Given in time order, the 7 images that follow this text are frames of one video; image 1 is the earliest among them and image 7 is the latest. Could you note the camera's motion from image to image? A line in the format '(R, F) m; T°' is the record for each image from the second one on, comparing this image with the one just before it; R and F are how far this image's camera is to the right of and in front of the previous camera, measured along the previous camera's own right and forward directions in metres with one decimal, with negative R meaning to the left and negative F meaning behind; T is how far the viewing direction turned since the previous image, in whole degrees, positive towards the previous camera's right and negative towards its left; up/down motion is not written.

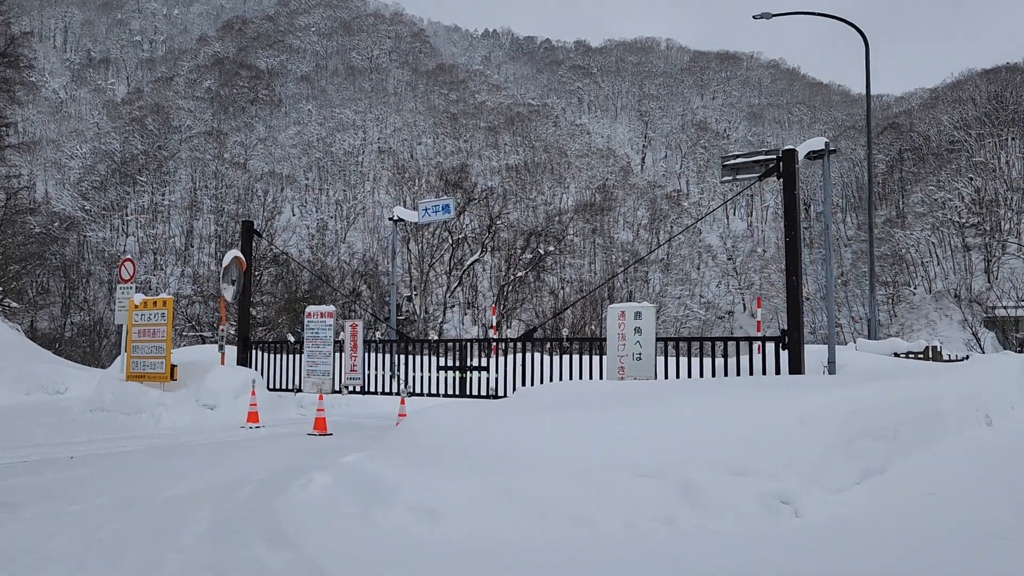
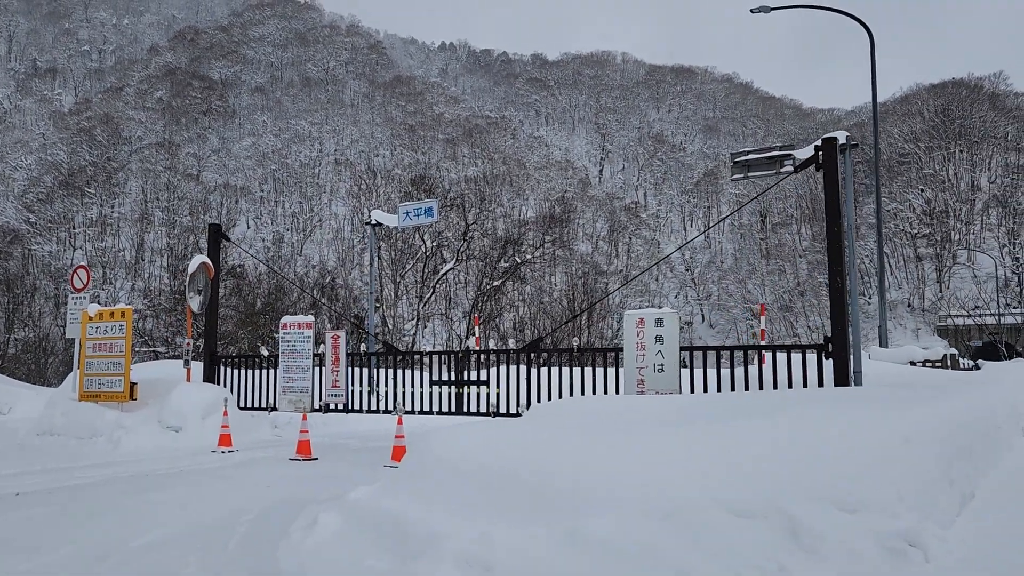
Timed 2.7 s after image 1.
(-0.5, +0.8) m; +3°
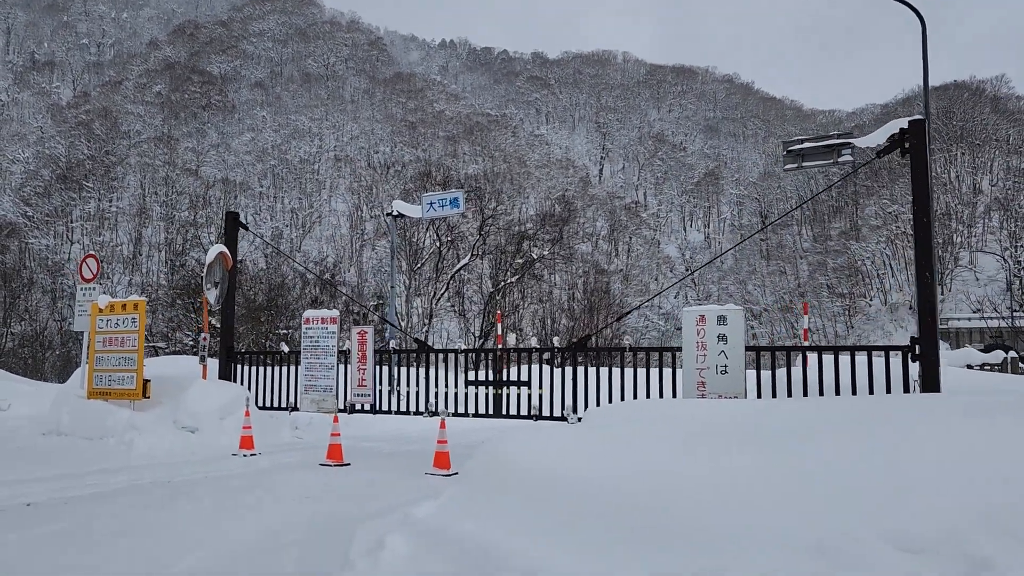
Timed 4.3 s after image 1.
(-0.5, +0.6) m; 0°
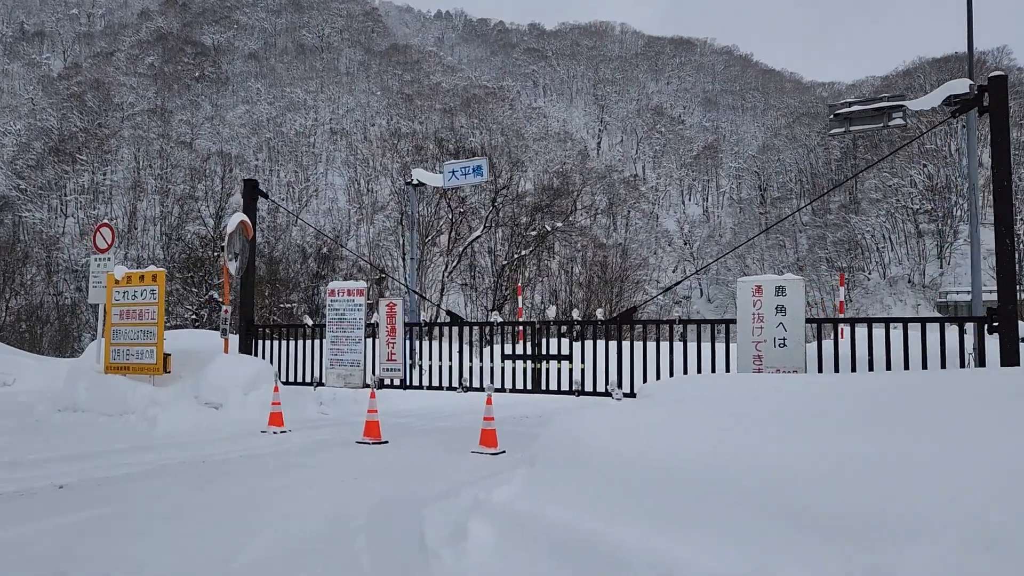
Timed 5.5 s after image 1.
(-0.4, +0.4) m; 0°
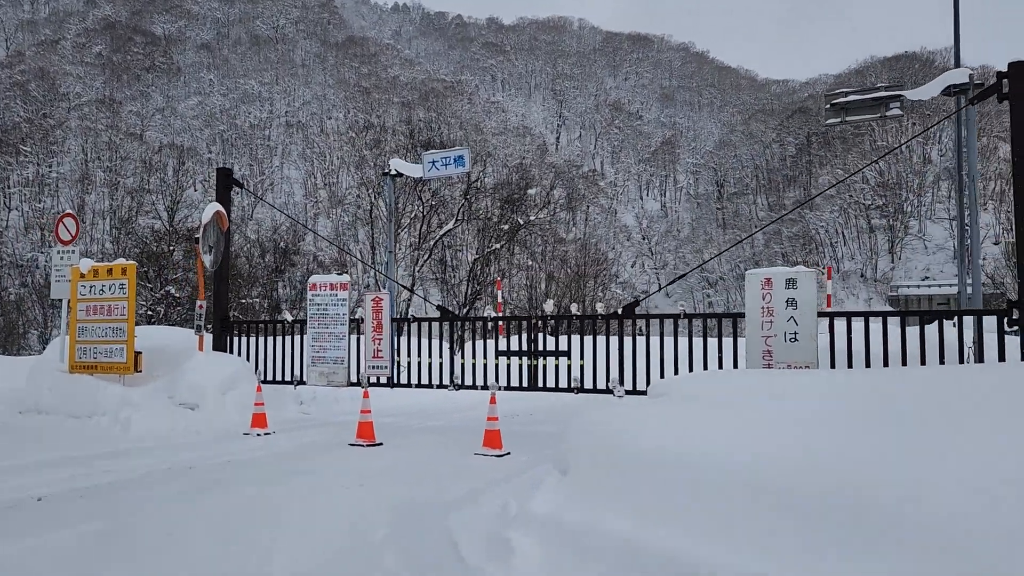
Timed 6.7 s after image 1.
(-0.4, +0.3) m; +3°
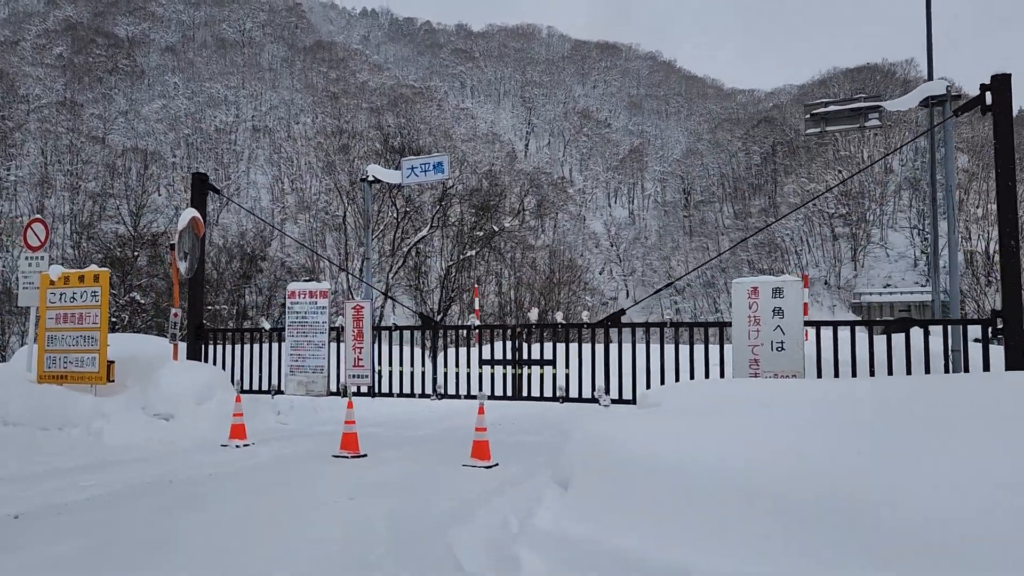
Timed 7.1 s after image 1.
(-0.2, +0.1) m; +2°
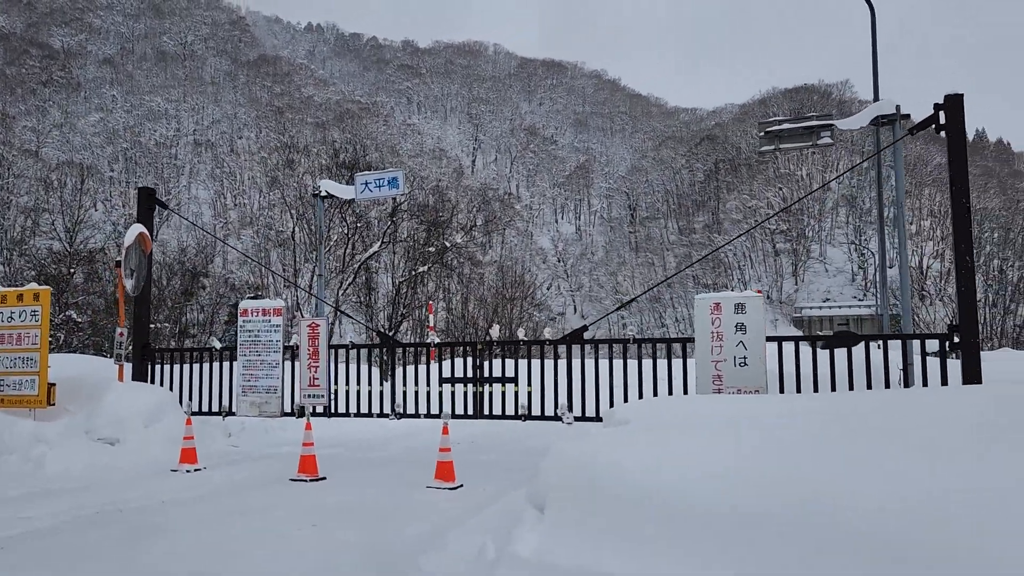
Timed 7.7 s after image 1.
(-0.1, +0.1) m; +4°
